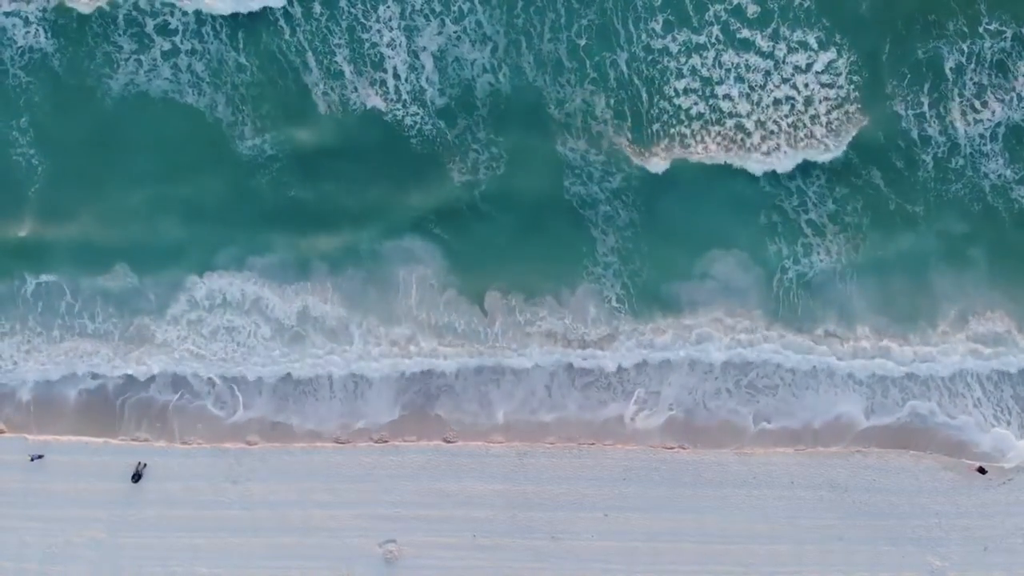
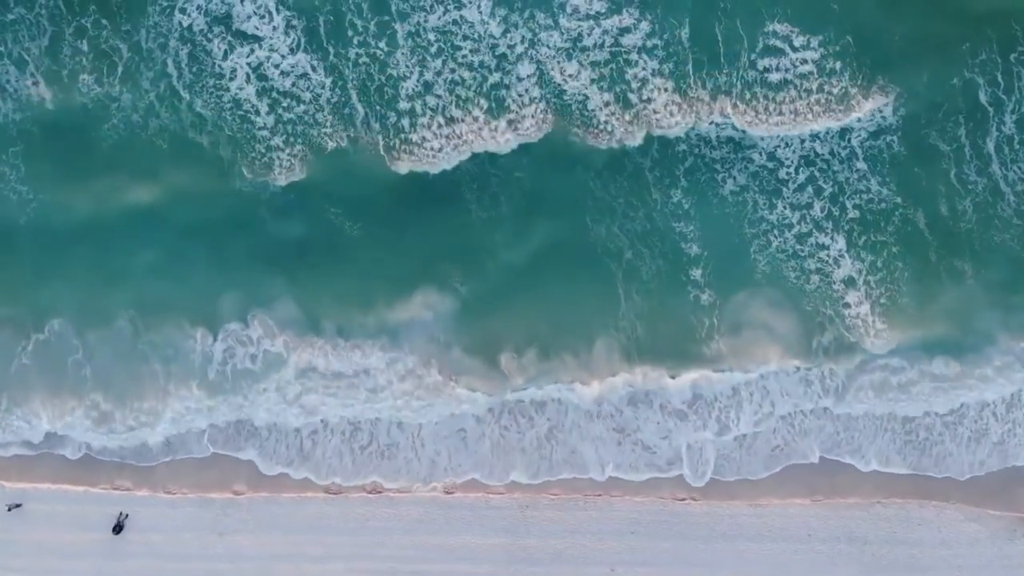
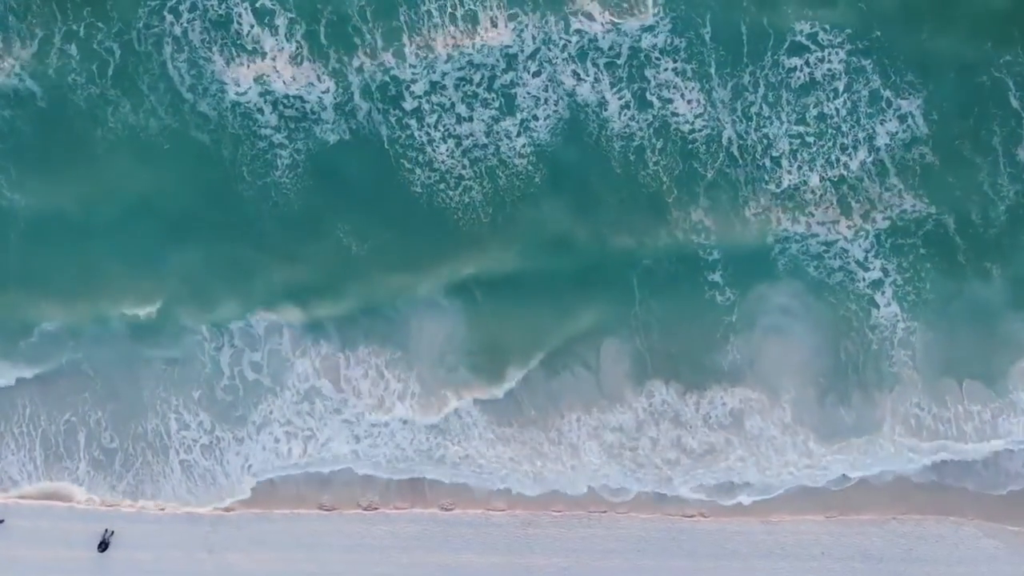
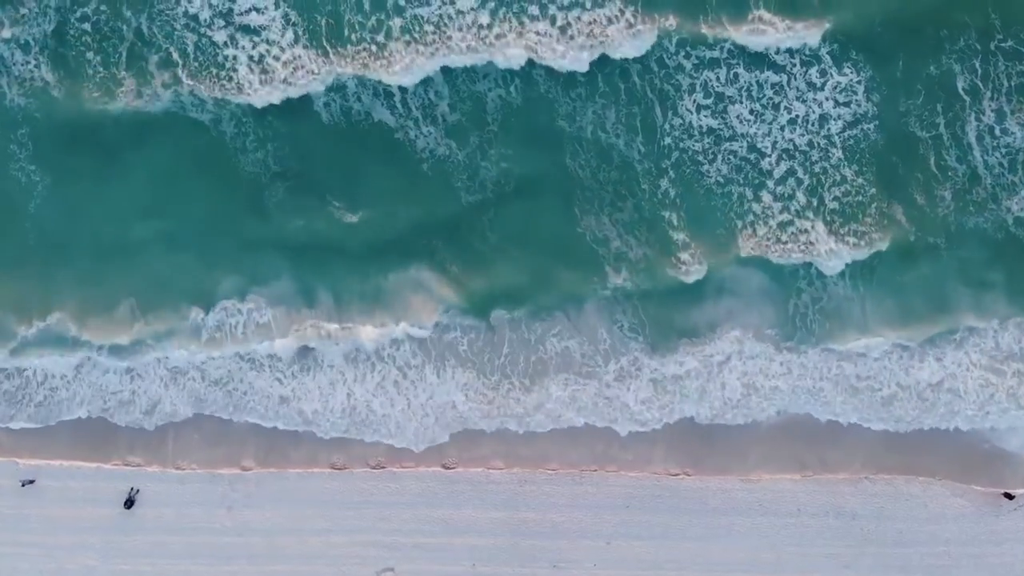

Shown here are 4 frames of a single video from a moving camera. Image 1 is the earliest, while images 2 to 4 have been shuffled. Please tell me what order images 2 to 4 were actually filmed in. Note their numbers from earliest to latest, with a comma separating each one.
4, 2, 3
